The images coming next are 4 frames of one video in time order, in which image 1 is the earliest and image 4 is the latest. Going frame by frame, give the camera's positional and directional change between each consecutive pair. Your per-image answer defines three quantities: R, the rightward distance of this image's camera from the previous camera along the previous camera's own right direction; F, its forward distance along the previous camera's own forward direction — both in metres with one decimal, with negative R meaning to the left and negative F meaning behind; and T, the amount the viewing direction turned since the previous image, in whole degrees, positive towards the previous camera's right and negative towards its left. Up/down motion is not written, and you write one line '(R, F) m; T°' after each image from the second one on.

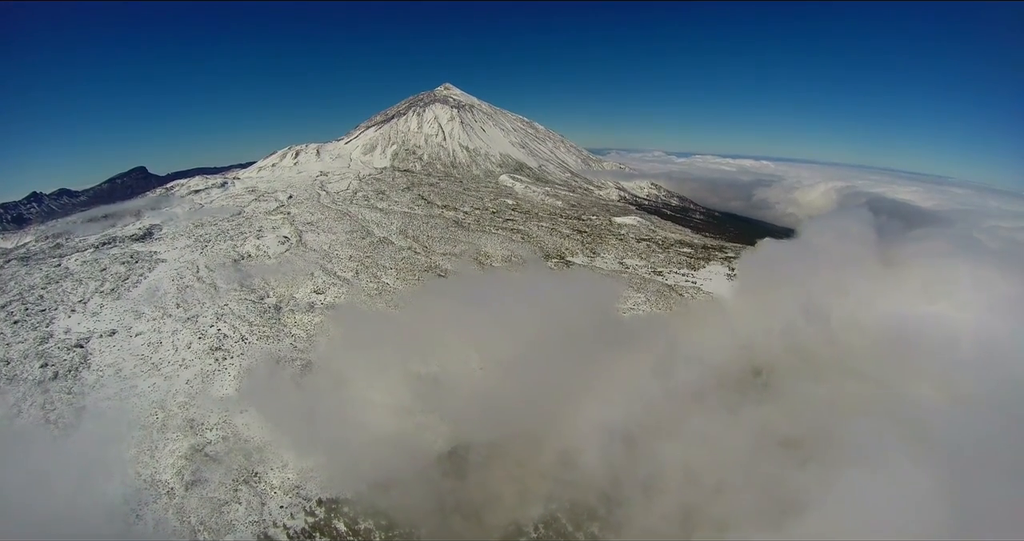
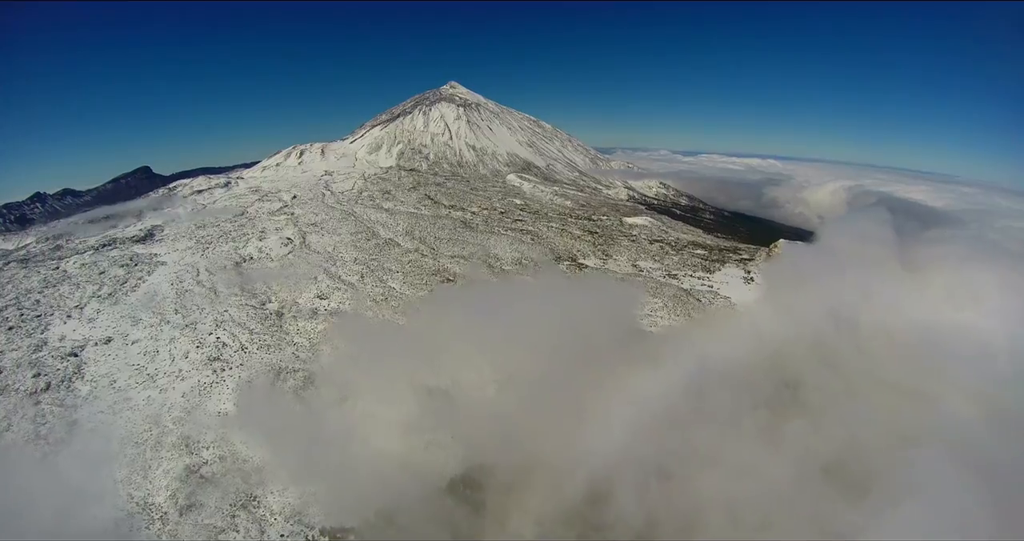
(-0.2, +0.6) m; -1°
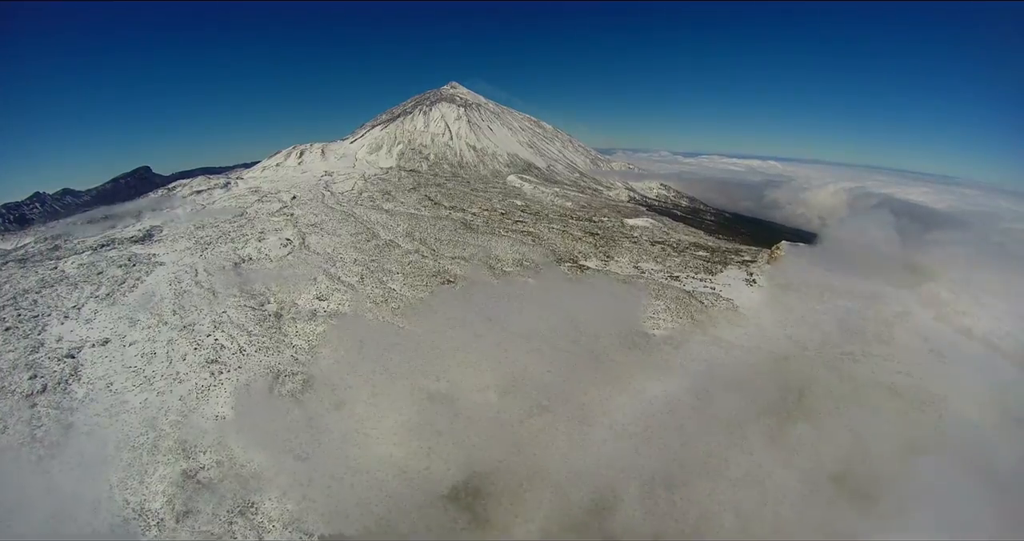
(-2.0, +6.0) m; -1°
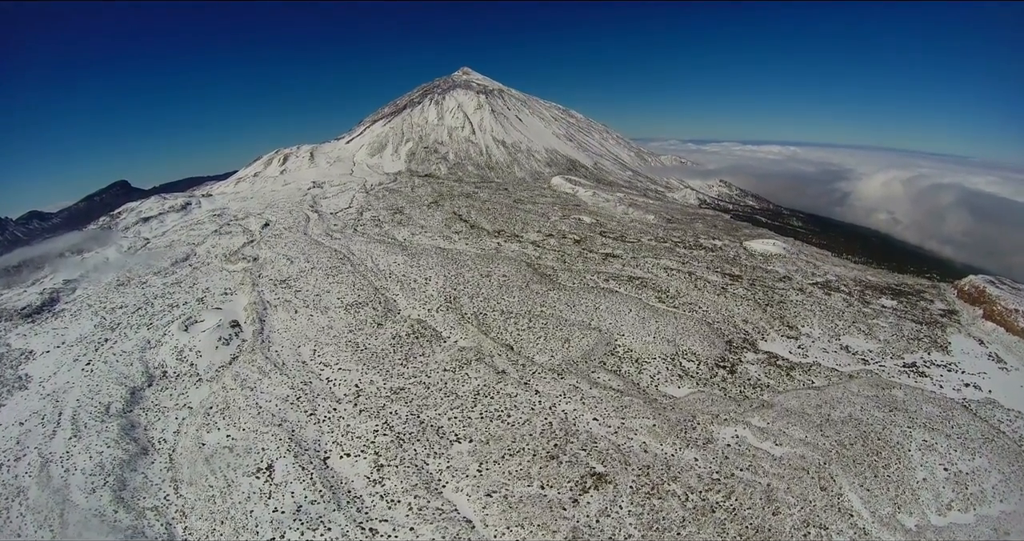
(-0.5, +1.5) m; +1°
